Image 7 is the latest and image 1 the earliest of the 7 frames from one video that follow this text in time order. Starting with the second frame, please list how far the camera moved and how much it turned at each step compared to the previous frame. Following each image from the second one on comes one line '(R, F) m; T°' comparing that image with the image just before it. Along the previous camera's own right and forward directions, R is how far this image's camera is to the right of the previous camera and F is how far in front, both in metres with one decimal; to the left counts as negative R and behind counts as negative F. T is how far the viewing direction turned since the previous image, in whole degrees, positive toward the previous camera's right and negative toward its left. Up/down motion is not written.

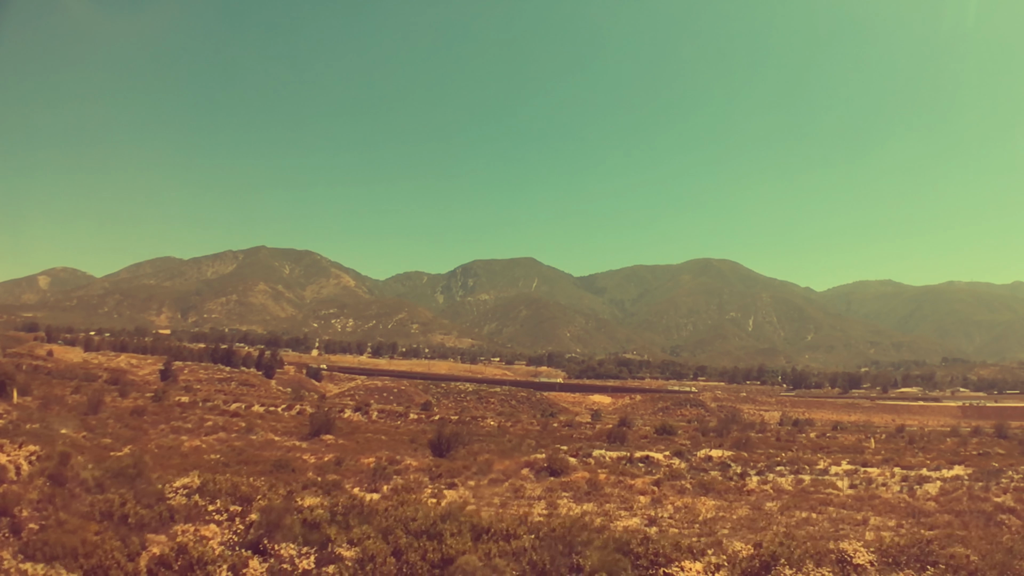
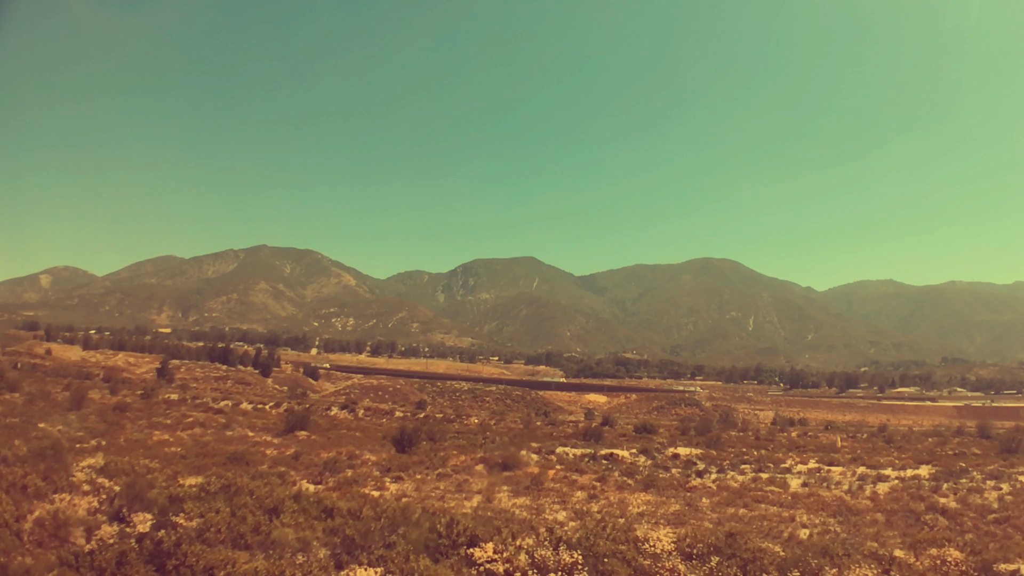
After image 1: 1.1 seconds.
(+1.5, -0.3) m; 0°
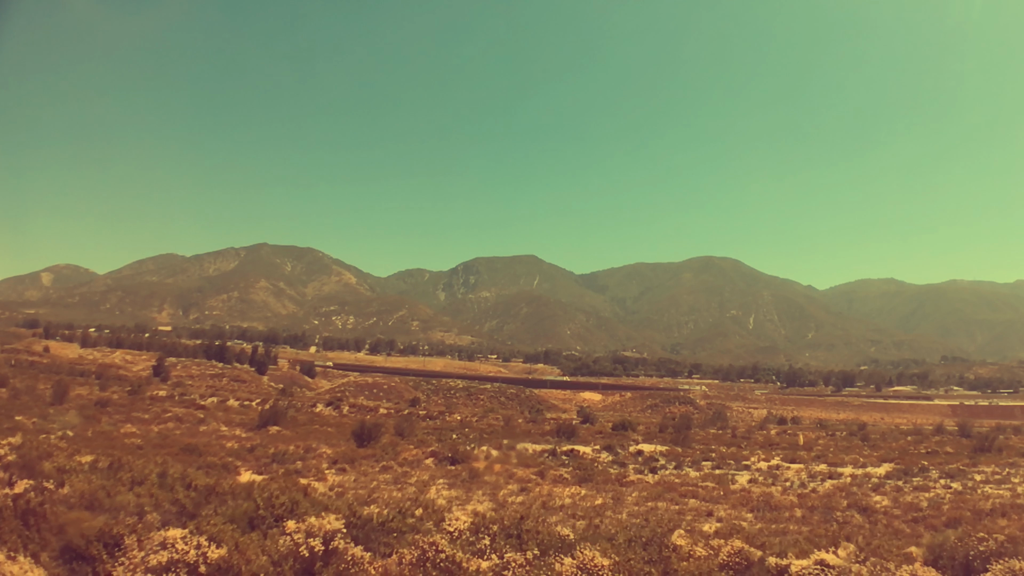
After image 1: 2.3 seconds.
(+1.7, -0.3) m; 0°
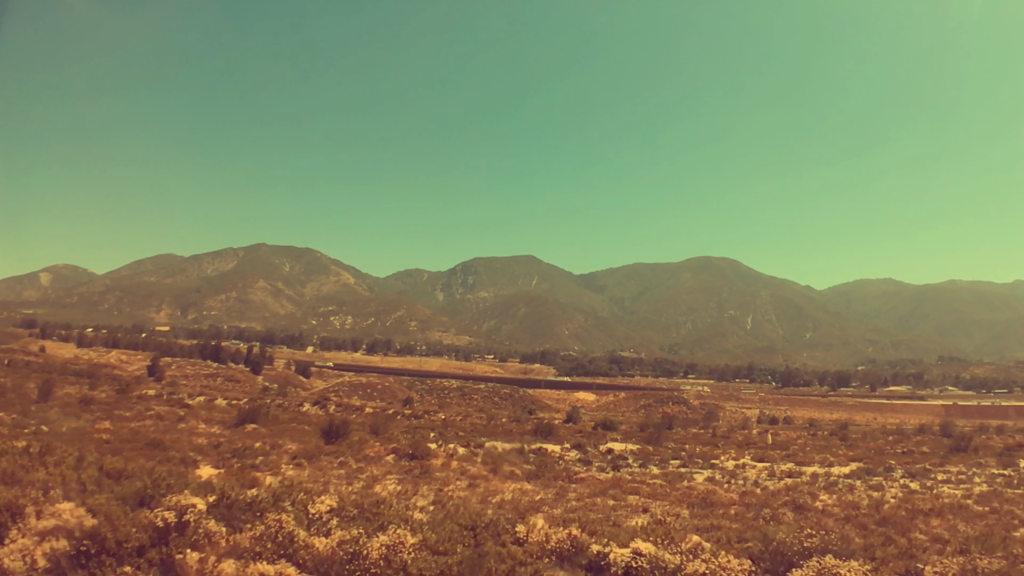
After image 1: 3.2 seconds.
(+1.4, -0.3) m; 0°
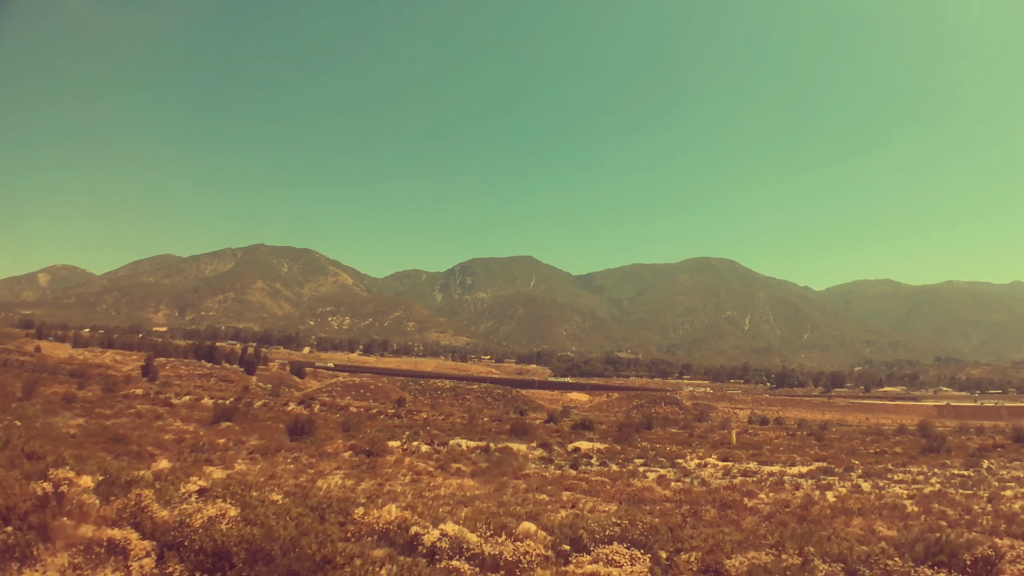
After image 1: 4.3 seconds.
(+1.5, -0.4) m; 0°
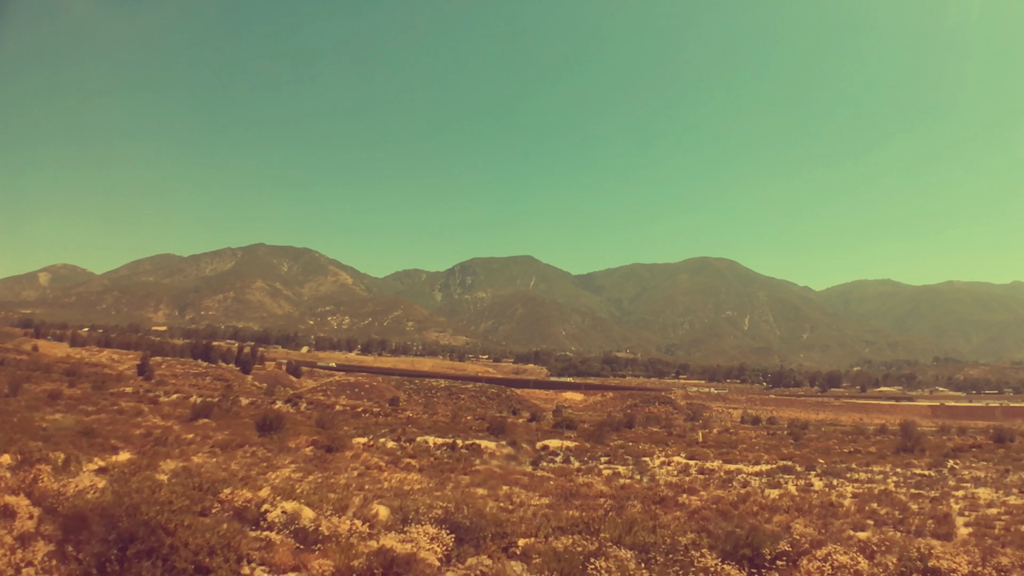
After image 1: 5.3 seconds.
(+1.6, -0.3) m; 0°
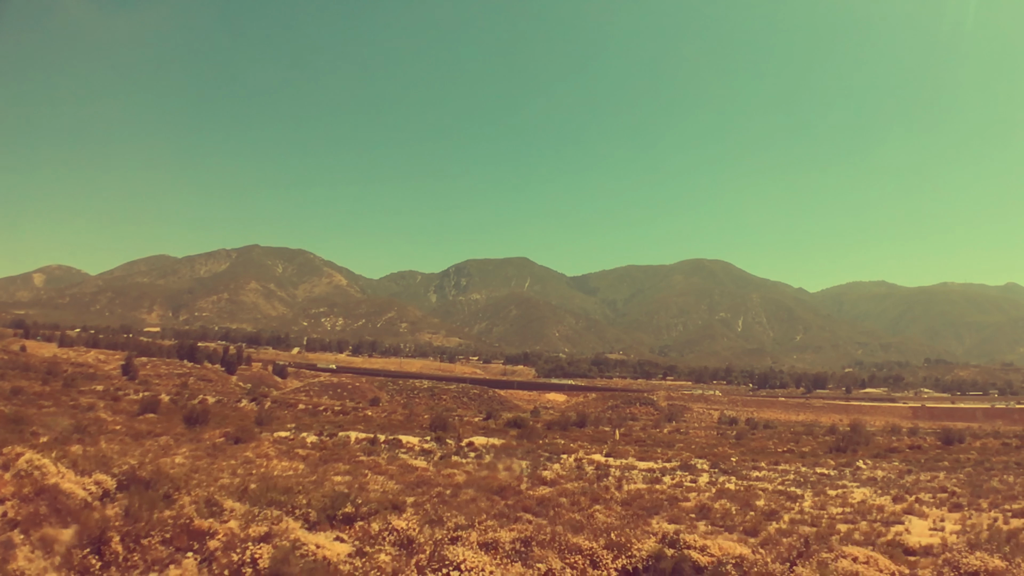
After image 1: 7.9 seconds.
(+3.7, -0.9) m; 0°
